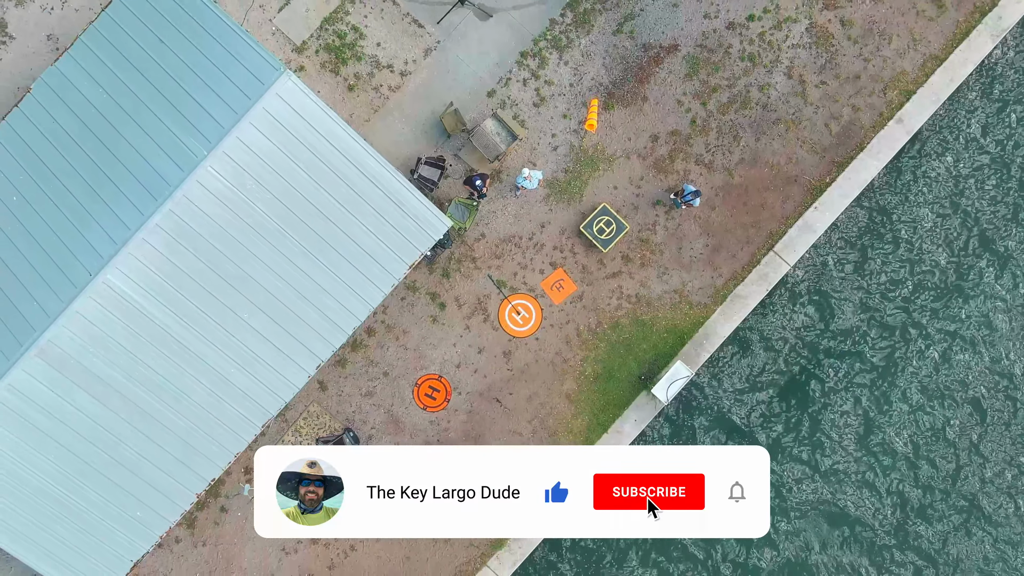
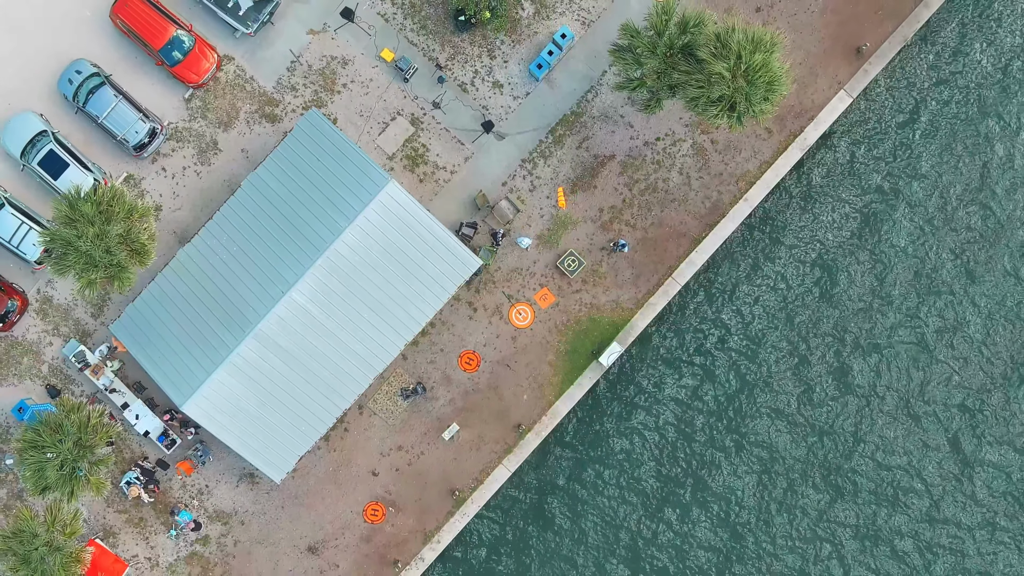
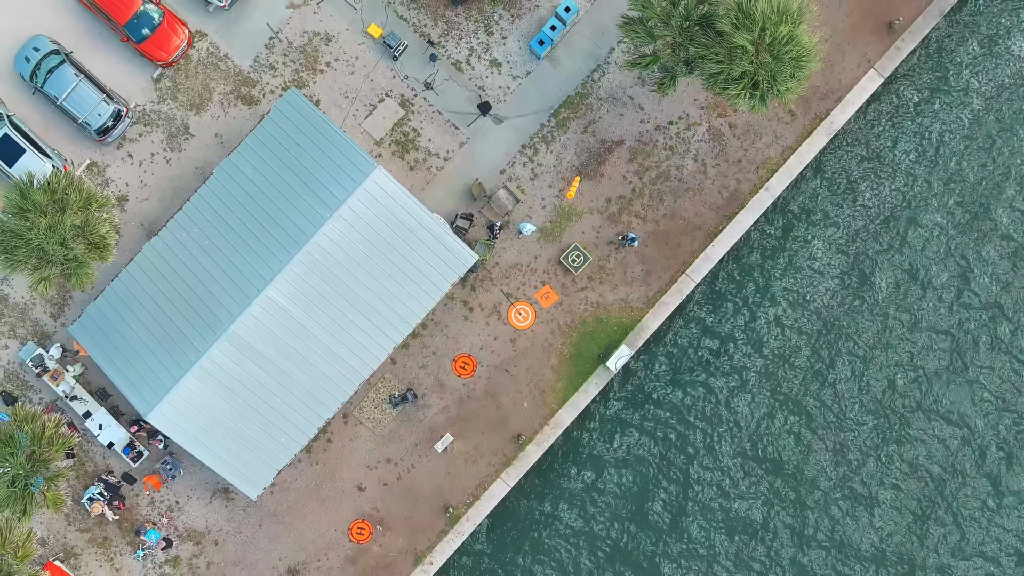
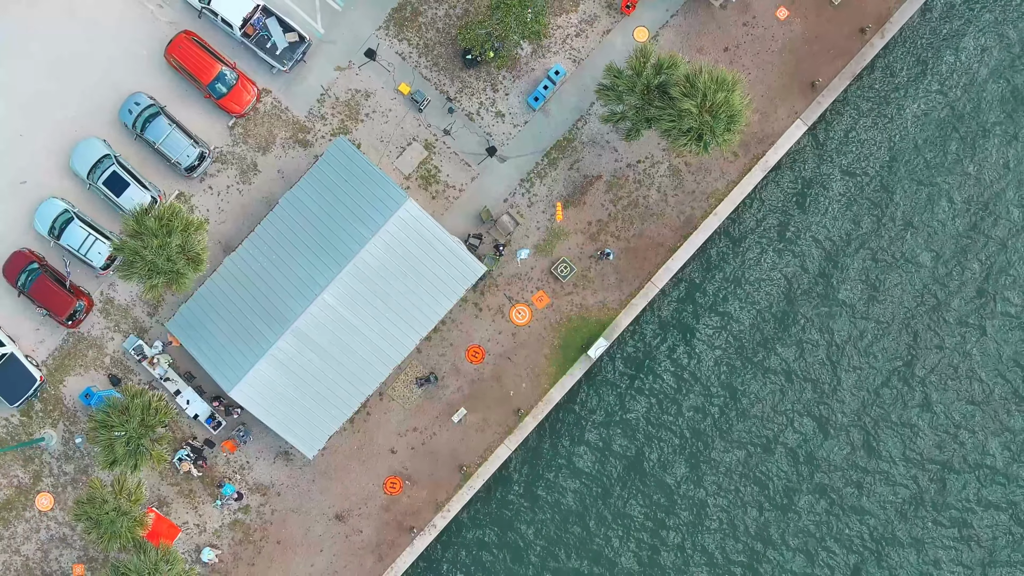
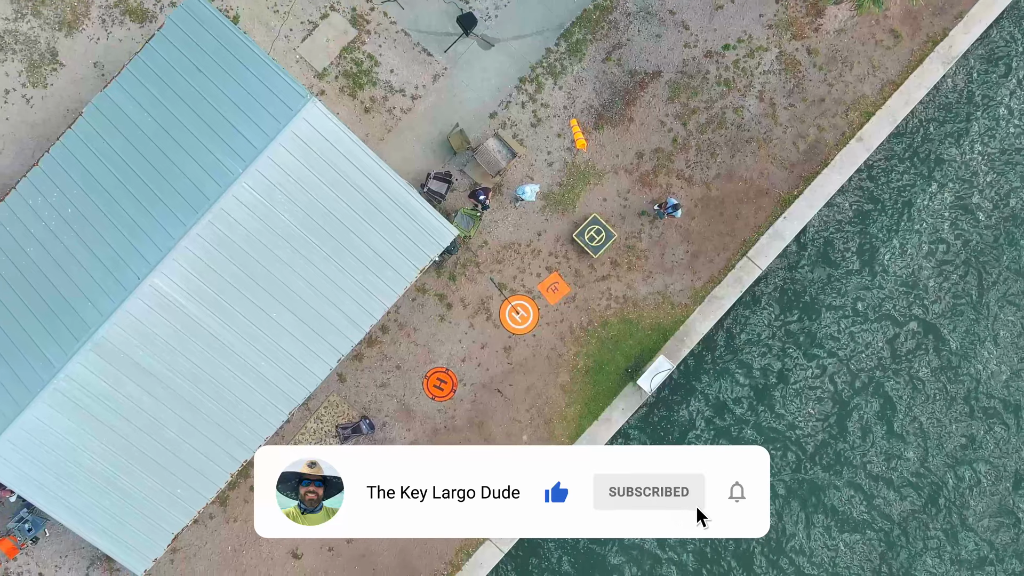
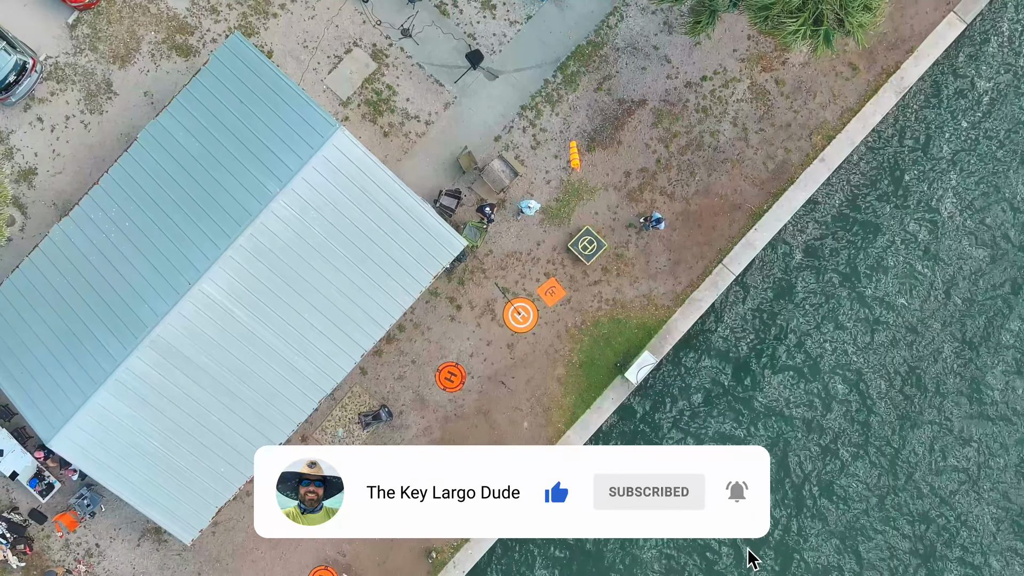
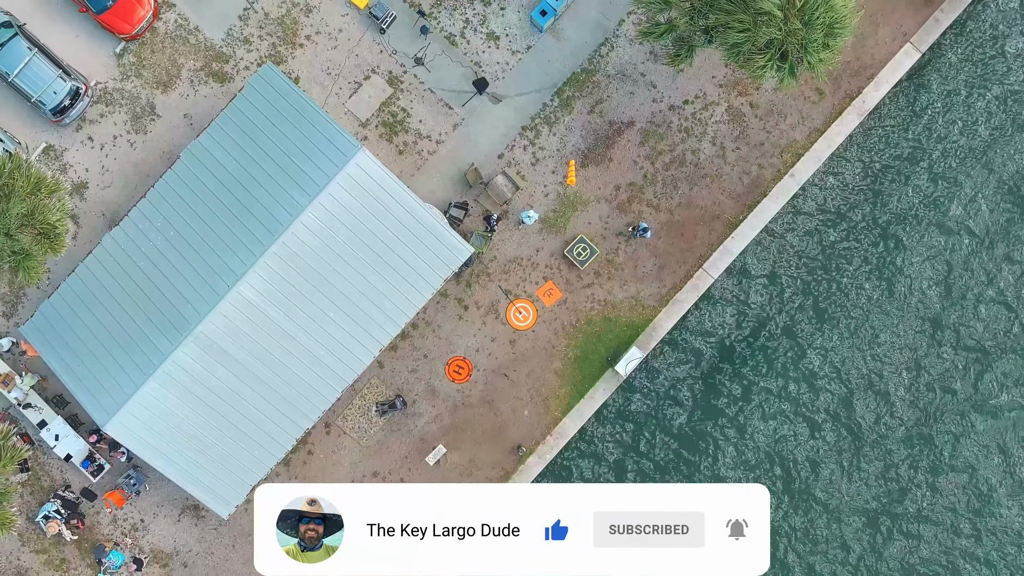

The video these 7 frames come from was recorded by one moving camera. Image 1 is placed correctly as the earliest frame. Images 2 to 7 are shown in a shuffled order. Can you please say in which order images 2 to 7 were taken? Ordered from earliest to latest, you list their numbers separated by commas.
5, 6, 7, 3, 2, 4
